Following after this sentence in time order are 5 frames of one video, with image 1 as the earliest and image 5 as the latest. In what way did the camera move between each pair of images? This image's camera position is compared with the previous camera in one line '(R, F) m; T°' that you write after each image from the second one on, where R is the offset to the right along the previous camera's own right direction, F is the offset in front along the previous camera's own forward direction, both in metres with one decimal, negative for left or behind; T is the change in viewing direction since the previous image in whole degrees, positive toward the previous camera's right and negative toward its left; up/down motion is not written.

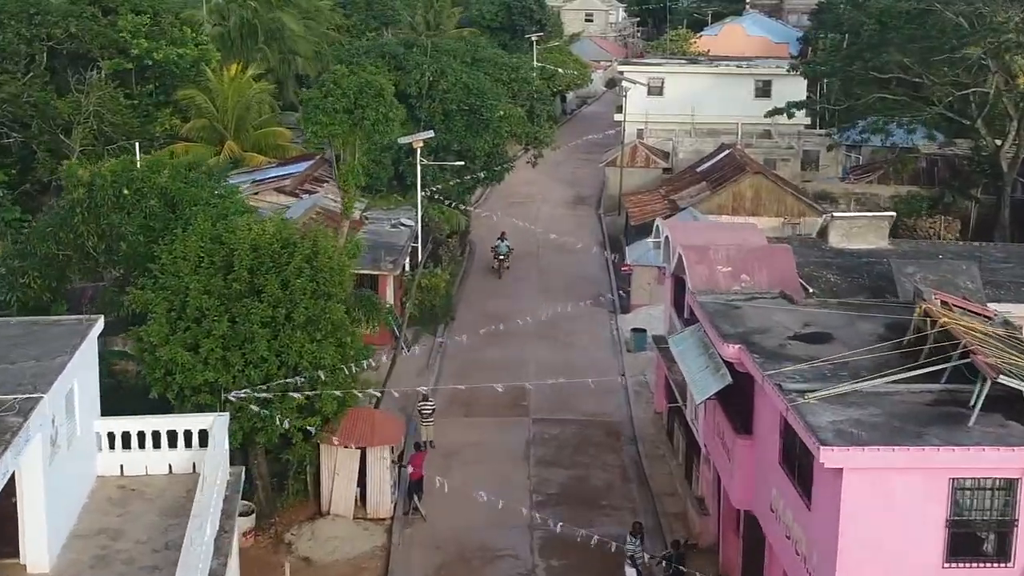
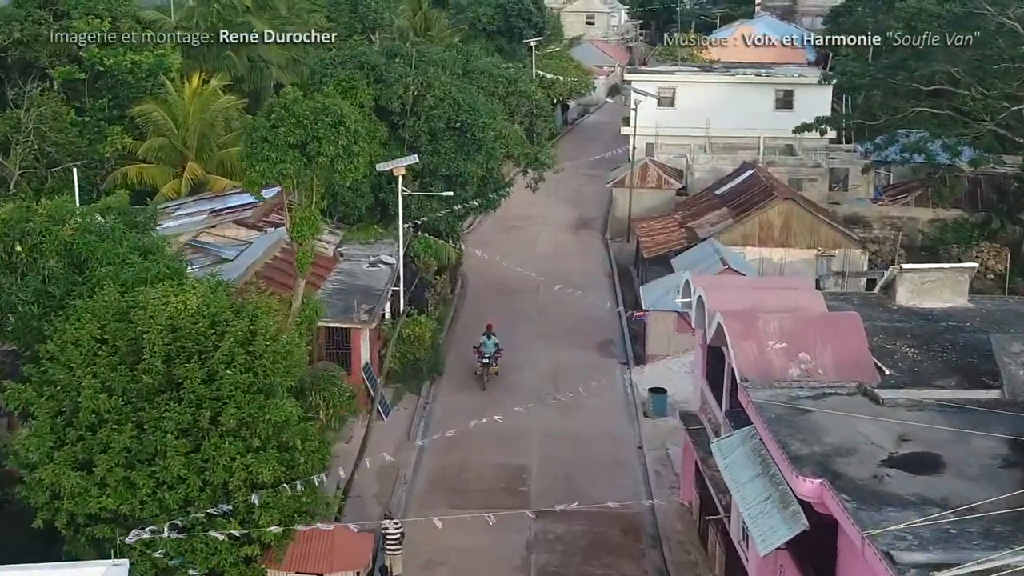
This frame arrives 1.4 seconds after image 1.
(0.0, +3.5) m; 0°
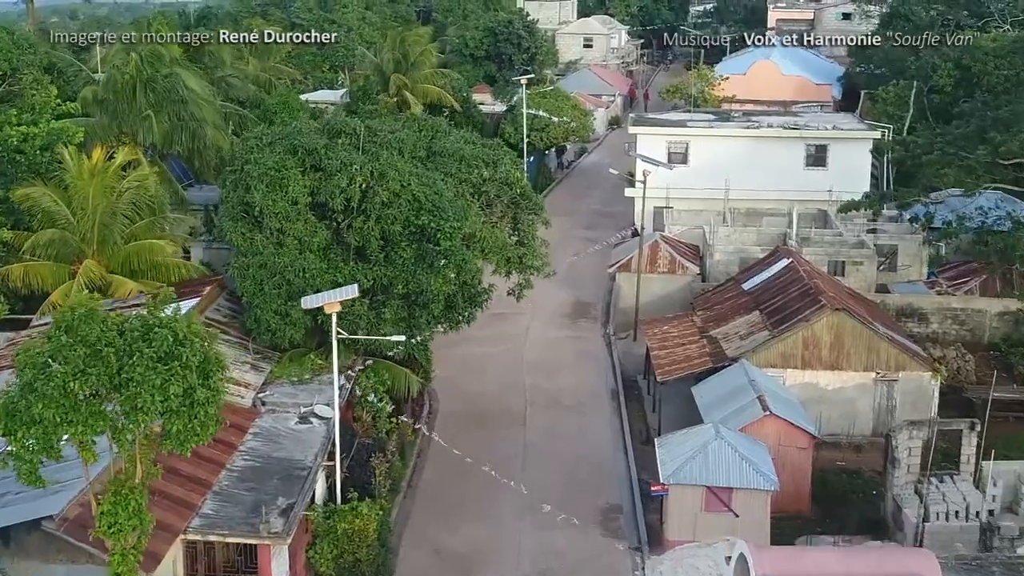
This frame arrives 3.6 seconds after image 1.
(+0.3, +5.4) m; 0°
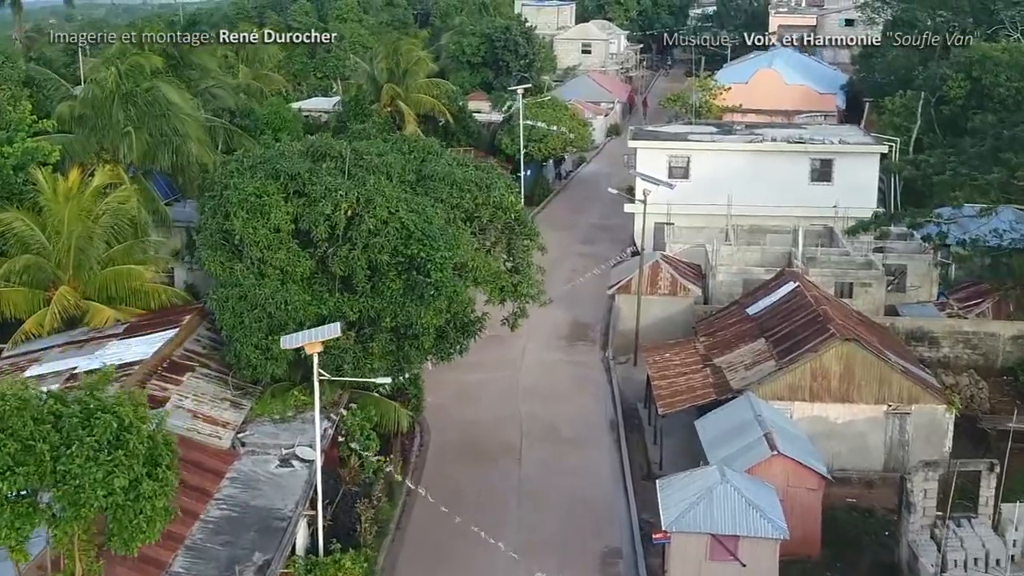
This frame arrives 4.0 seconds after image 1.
(+0.1, +0.9) m; 0°
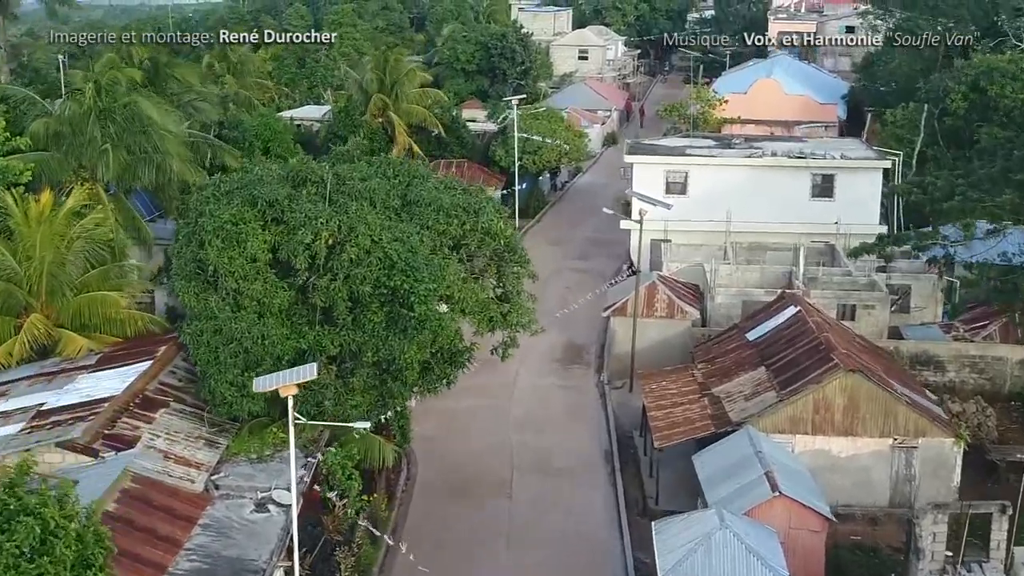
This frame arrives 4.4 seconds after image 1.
(+0.1, +0.8) m; 0°
